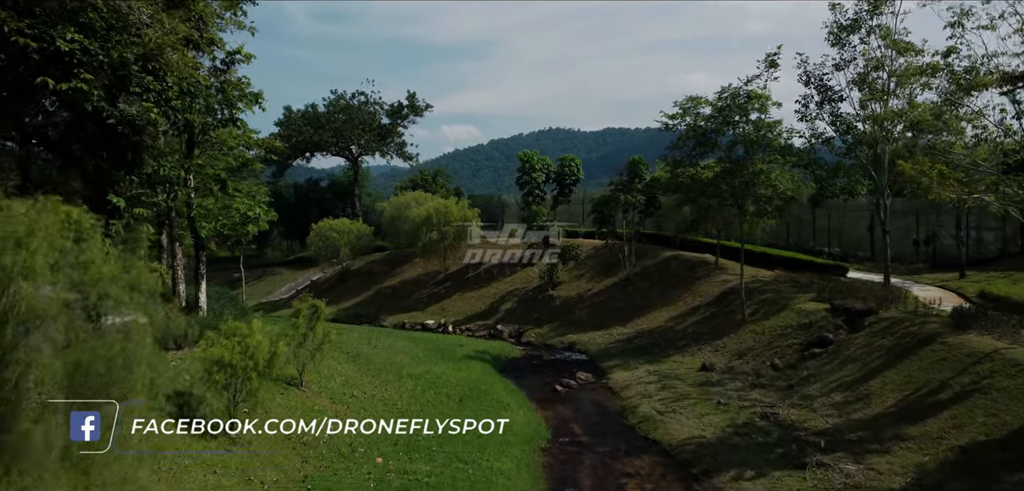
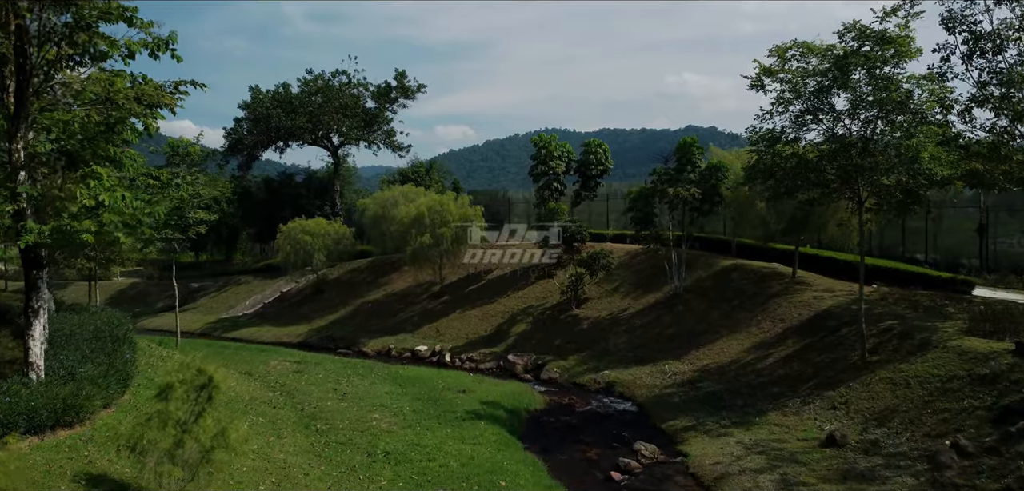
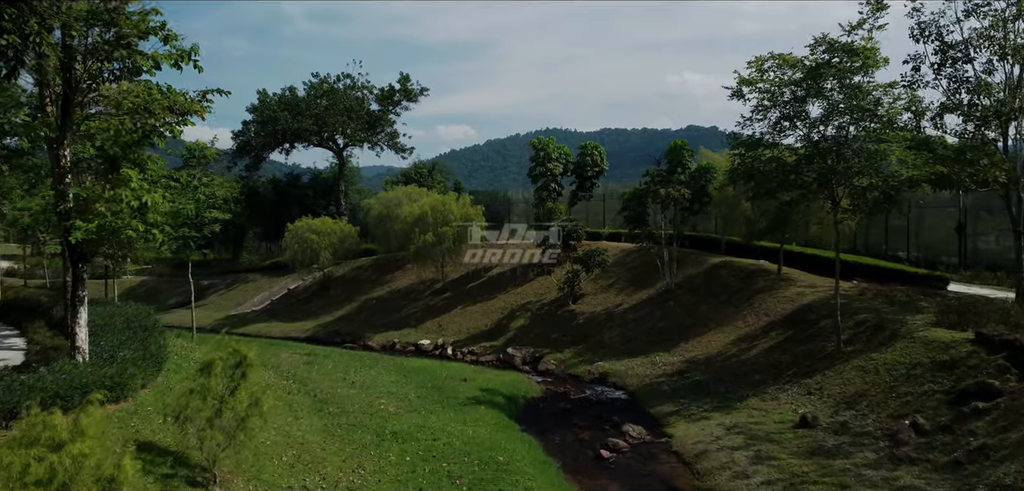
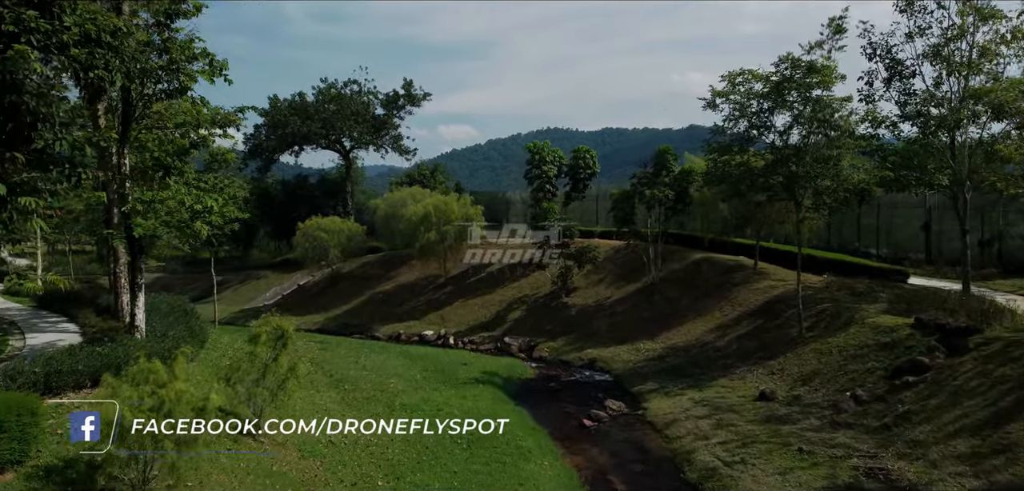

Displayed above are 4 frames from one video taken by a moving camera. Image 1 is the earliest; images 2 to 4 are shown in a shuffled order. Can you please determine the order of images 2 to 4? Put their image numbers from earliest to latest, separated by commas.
4, 3, 2
